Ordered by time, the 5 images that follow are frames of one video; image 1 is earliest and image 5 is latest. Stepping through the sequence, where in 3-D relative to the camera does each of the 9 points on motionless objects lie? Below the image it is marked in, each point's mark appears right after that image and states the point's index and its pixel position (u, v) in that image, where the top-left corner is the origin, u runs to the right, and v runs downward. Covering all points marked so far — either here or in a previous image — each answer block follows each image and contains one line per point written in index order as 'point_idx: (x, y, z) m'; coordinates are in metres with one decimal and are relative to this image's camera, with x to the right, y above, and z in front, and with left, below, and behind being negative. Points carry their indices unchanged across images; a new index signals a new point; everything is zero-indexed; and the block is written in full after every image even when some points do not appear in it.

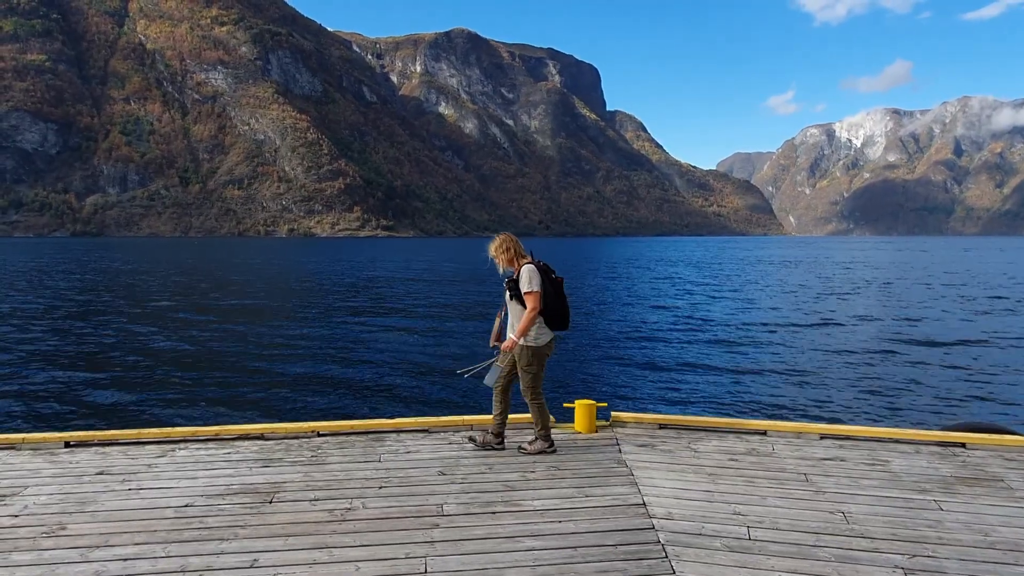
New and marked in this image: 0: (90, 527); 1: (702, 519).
0: (-2.9, -1.6, +4.4) m
1: (+1.4, -1.6, +4.6) m
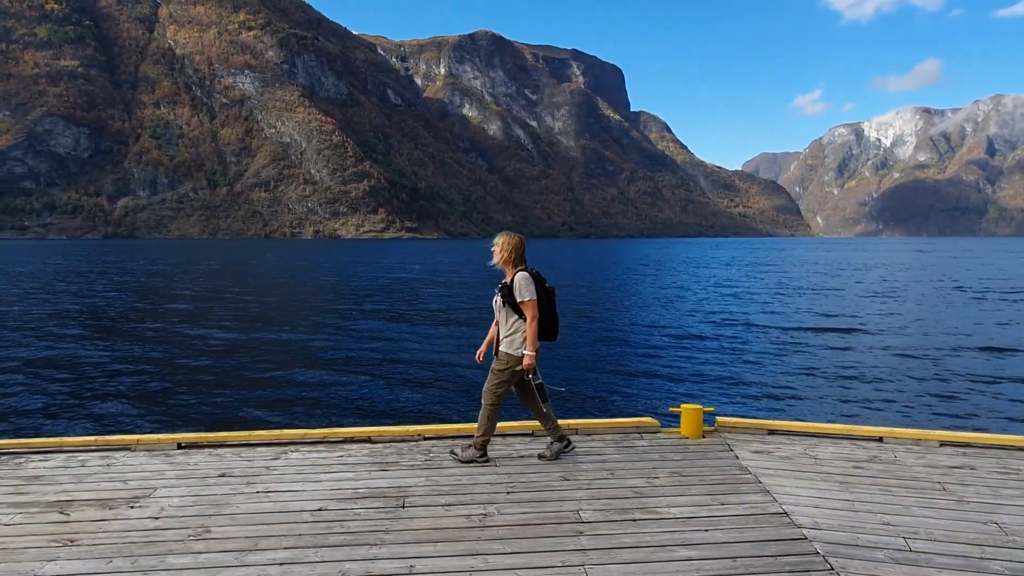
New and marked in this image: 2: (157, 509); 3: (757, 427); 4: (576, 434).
0: (-1.9, -1.6, +4.4) m
1: (+2.4, -1.7, +4.4) m
2: (-2.6, -1.6, +4.7) m
3: (+2.4, -1.4, +6.4) m
4: (+0.6, -1.4, +6.4) m
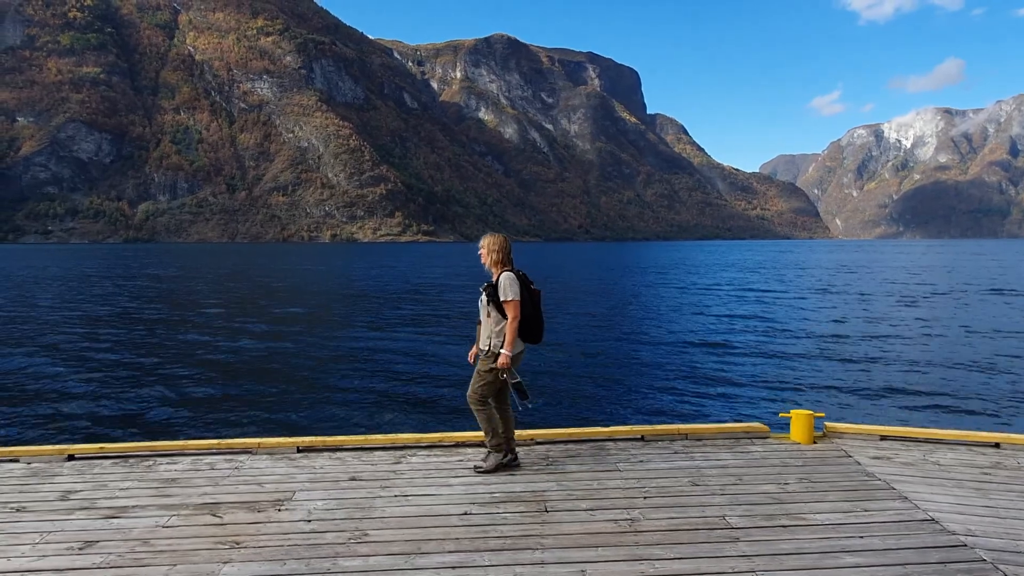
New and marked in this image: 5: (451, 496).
0: (-0.9, -1.7, +4.4) m
1: (+3.4, -1.7, +4.4) m
2: (-1.5, -1.7, +4.8) m
3: (+3.5, -1.4, +6.4) m
4: (+1.7, -1.5, +6.4) m
5: (-0.5, -1.6, +5.1) m
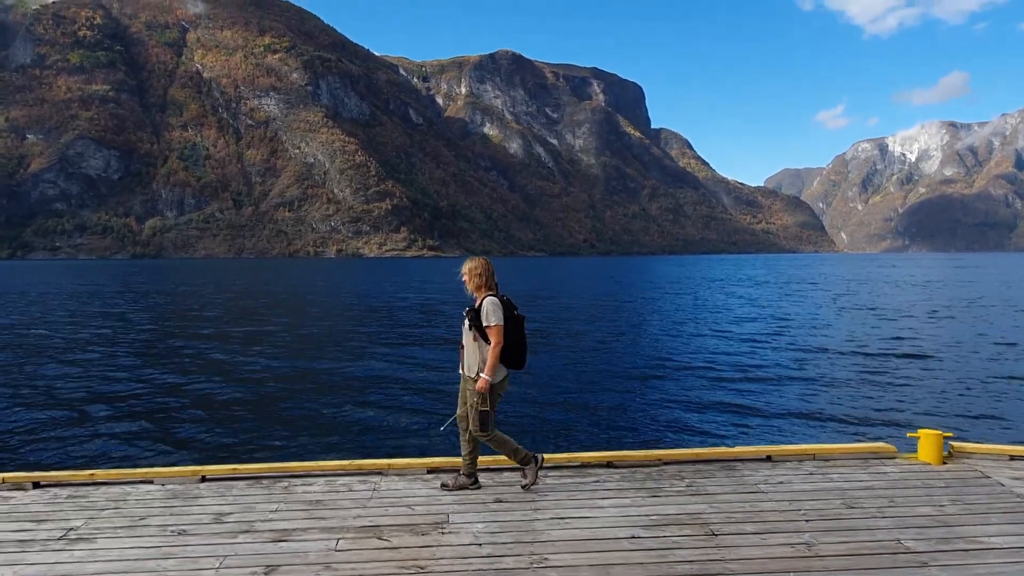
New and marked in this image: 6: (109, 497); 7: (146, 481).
0: (+0.4, -1.8, +4.4) m
1: (+4.6, -1.8, +4.3) m
2: (-0.3, -1.8, +4.7) m
3: (+4.8, -1.6, +6.3) m
4: (+2.9, -1.7, +6.3) m
5: (+0.8, -1.8, +5.0) m
6: (-3.4, -1.8, +5.5) m
7: (-3.3, -1.7, +5.8) m
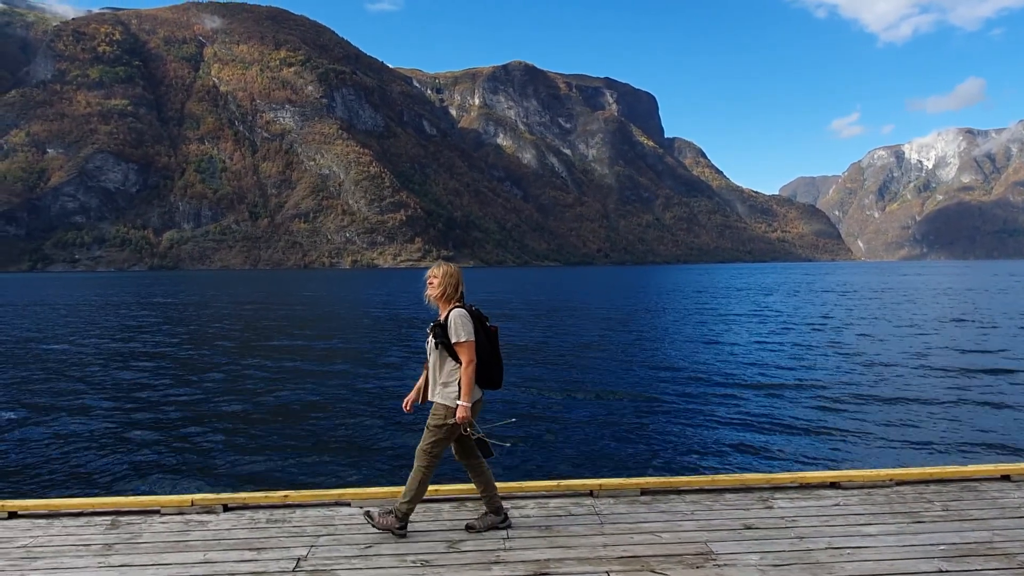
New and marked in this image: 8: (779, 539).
0: (+2.2, -1.8, +3.8) m
1: (+6.5, -1.8, +3.7) m
2: (+1.6, -1.8, +4.2) m
3: (+6.7, -1.6, +5.7) m
4: (+4.8, -1.7, +5.8) m
5: (+2.6, -1.8, +4.5) m
6: (-1.6, -1.8, +5.0) m
7: (-1.4, -1.8, +5.4) m
8: (+1.8, -1.8, +4.6) m
